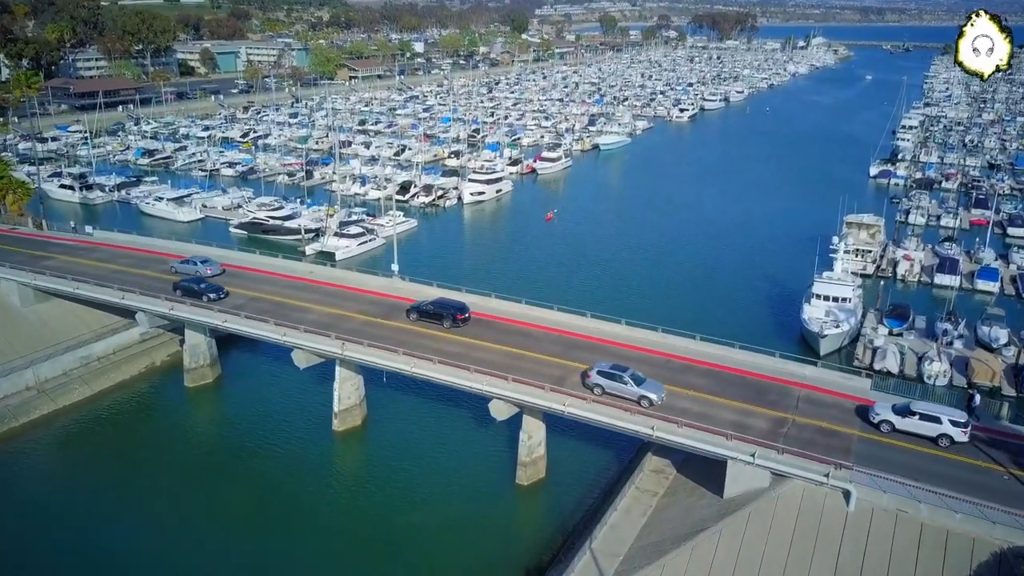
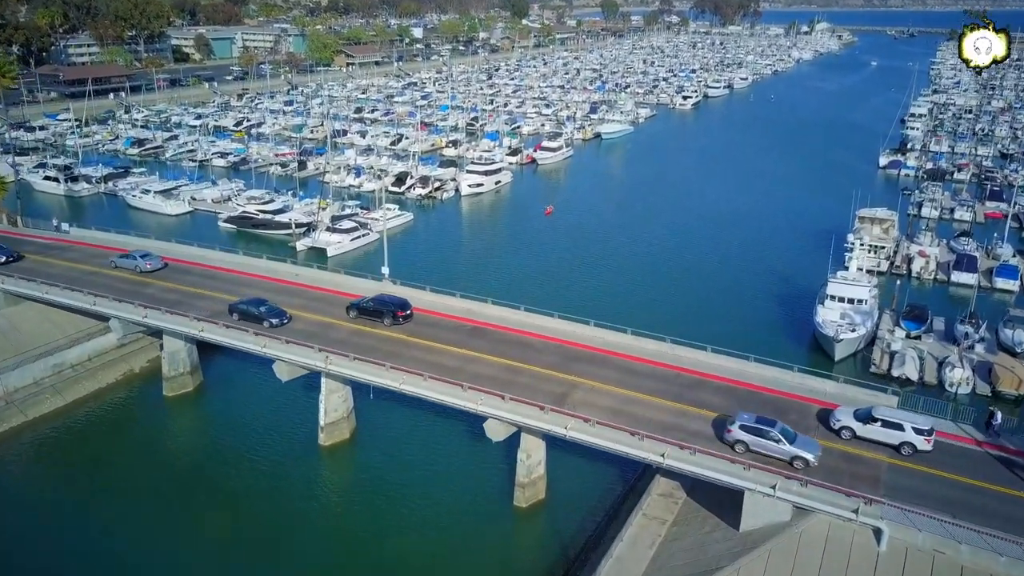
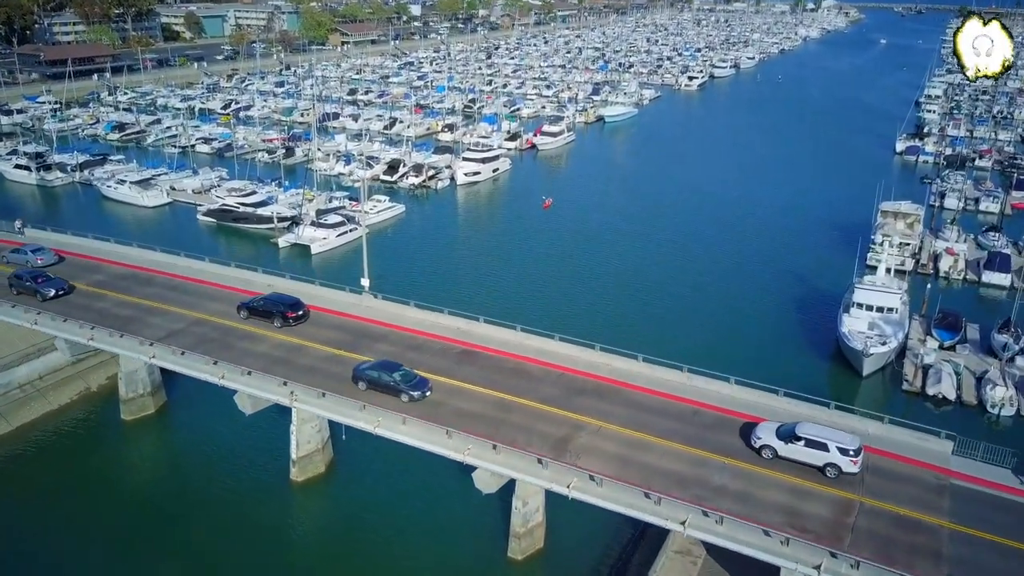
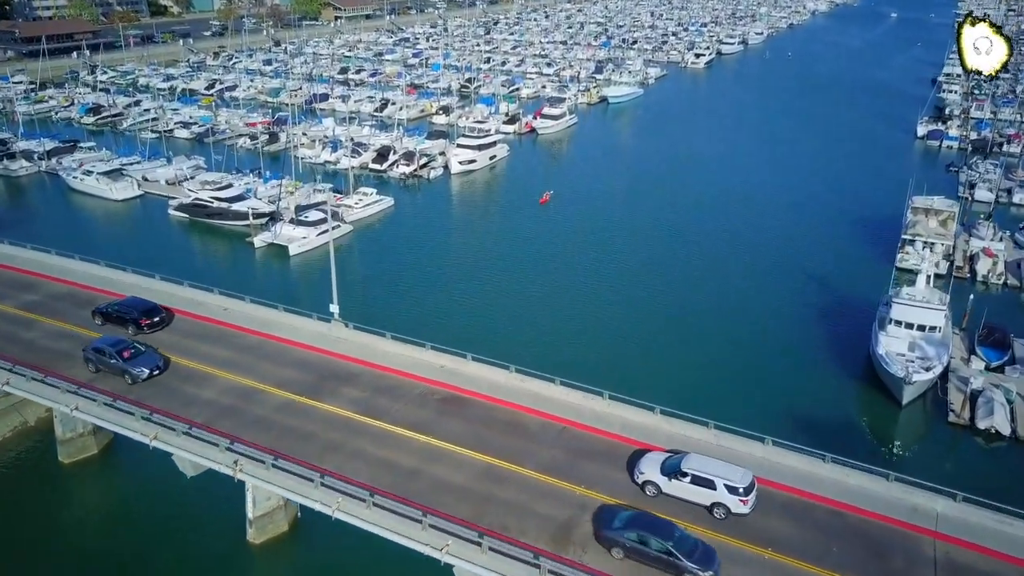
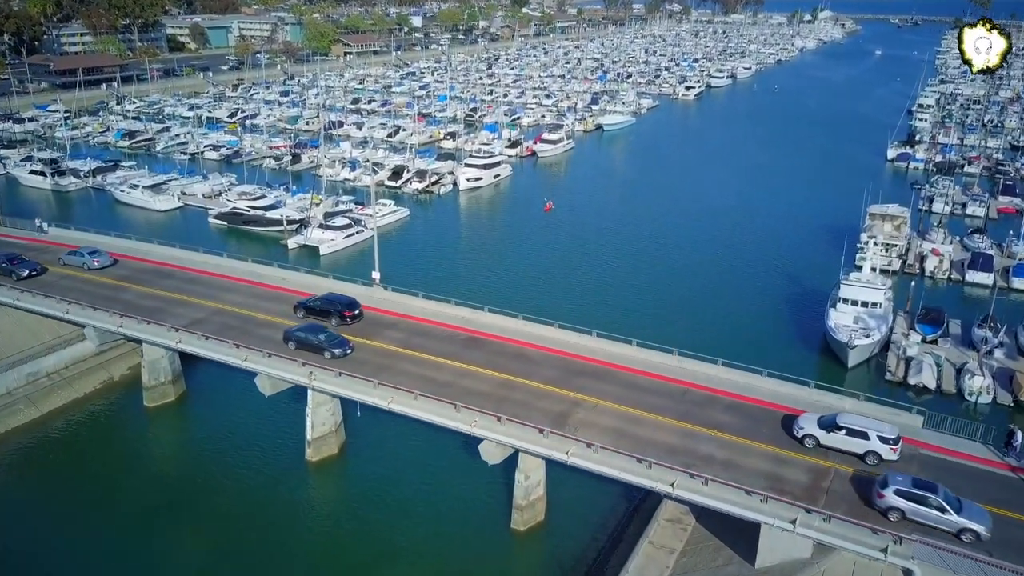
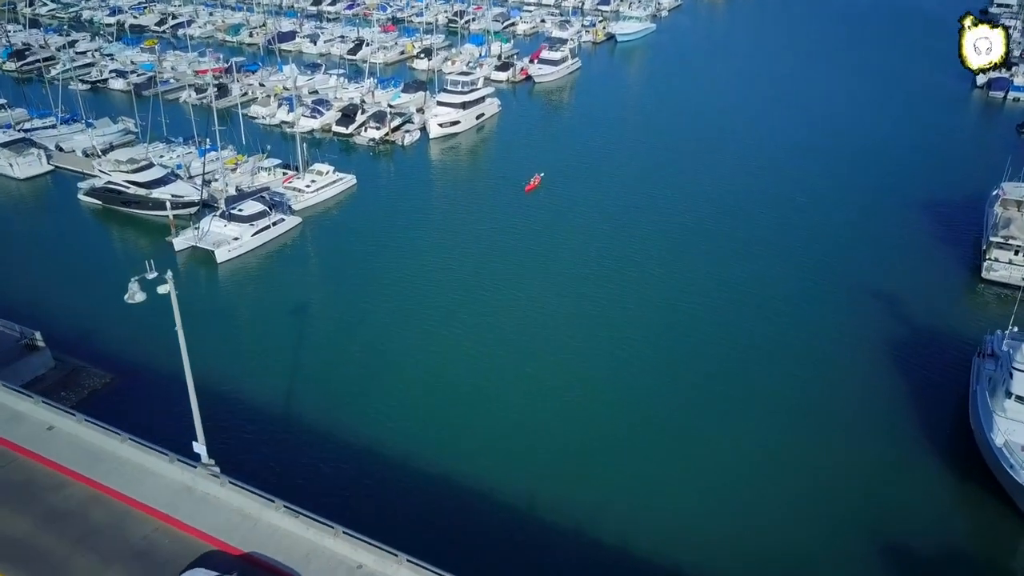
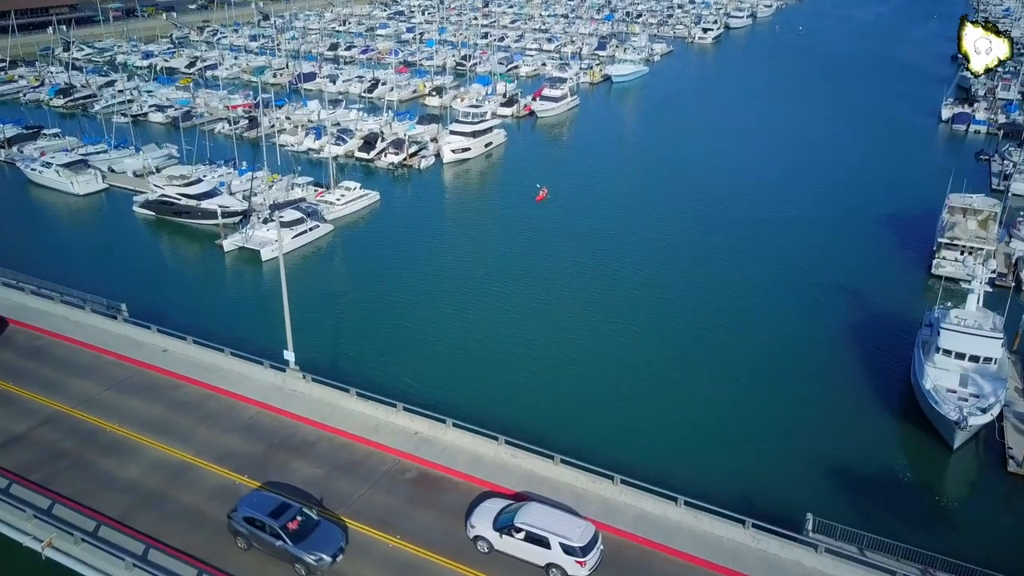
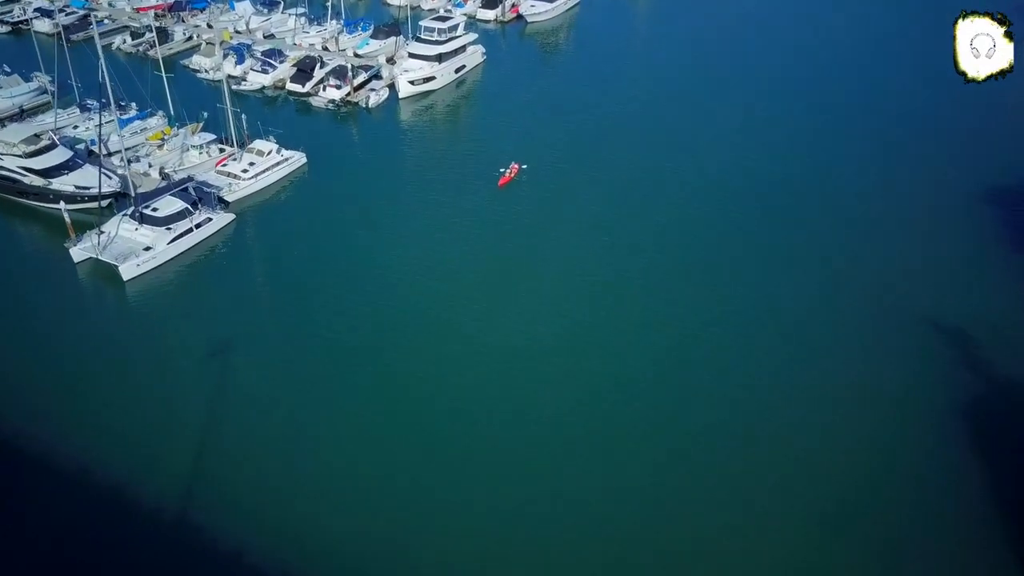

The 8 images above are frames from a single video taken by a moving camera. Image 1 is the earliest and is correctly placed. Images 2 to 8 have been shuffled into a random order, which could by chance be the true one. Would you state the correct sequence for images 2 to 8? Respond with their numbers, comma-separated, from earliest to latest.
2, 5, 3, 4, 7, 6, 8
